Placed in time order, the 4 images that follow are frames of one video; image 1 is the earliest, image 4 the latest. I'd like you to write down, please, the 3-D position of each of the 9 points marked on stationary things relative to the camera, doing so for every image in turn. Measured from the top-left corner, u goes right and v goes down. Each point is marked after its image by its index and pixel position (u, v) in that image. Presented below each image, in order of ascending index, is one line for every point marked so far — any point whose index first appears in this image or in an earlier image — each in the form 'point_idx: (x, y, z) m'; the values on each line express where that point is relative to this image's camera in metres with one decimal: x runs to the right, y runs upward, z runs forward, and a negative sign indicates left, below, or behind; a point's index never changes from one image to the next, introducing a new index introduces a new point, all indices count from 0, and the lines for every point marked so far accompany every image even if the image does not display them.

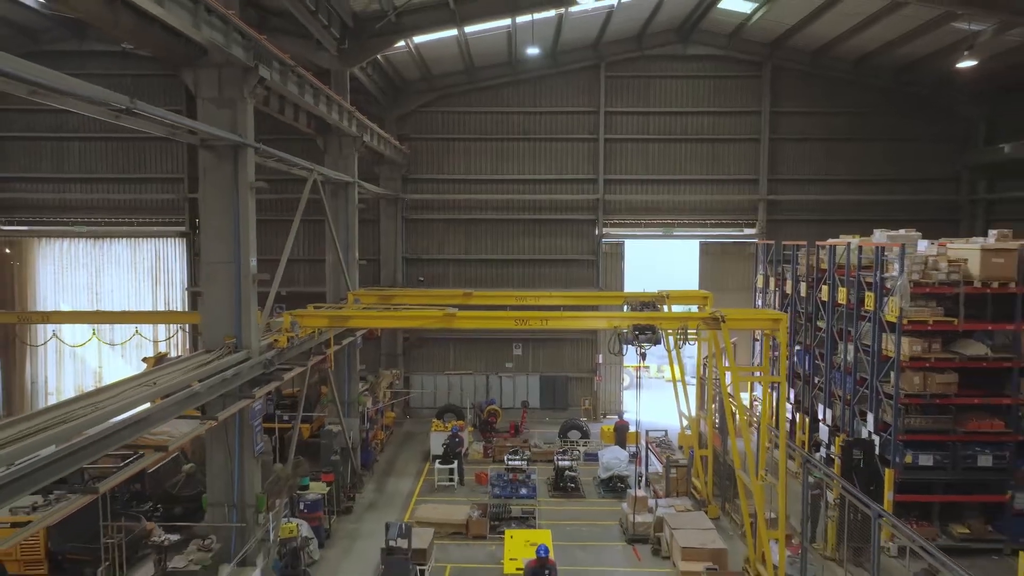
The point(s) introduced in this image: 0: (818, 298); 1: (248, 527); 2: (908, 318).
0: (+5.2, -0.2, +12.8) m
1: (-2.9, -2.6, +8.3) m
2: (+5.3, -0.4, +9.9) m
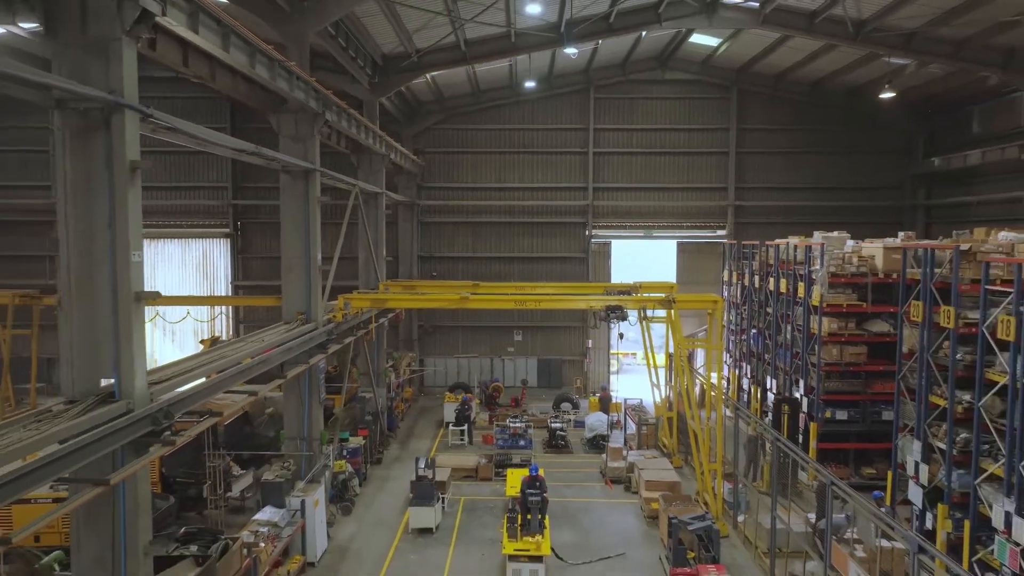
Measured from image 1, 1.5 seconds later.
0: (+5.3, 0.0, +15.5) m
1: (-2.9, -2.4, +11.0) m
2: (+5.3, -0.2, +12.6) m
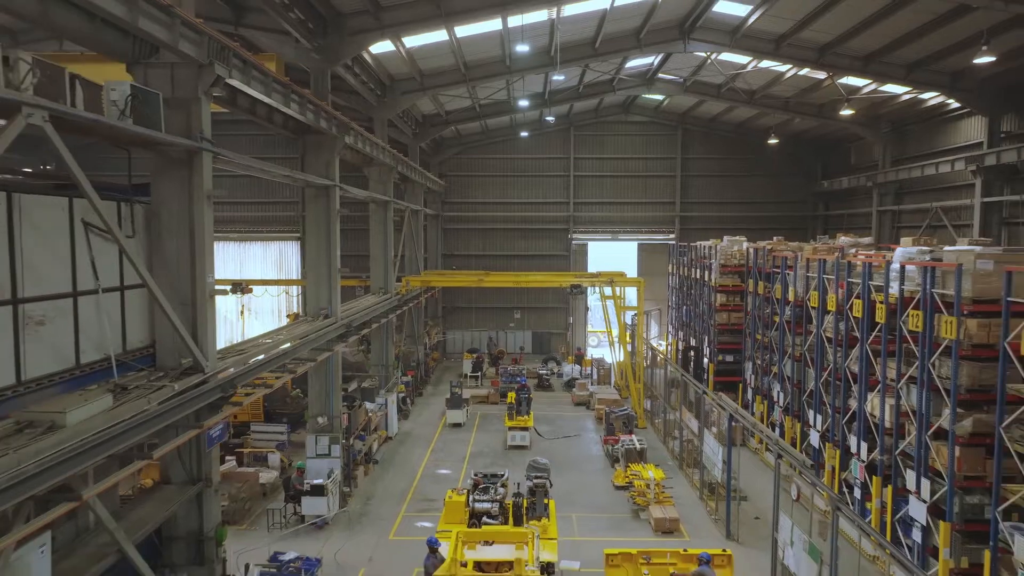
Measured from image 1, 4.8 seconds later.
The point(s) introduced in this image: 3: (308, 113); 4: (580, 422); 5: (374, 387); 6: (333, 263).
0: (+5.3, +0.4, +22.1) m
1: (-2.9, -2.0, +17.7) m
2: (+5.3, +0.1, +19.3) m
3: (-2.9, +2.5, +10.9) m
4: (+1.7, -3.3, +18.5) m
5: (-3.1, -2.3, +17.1) m
6: (-2.9, +0.4, +12.4) m
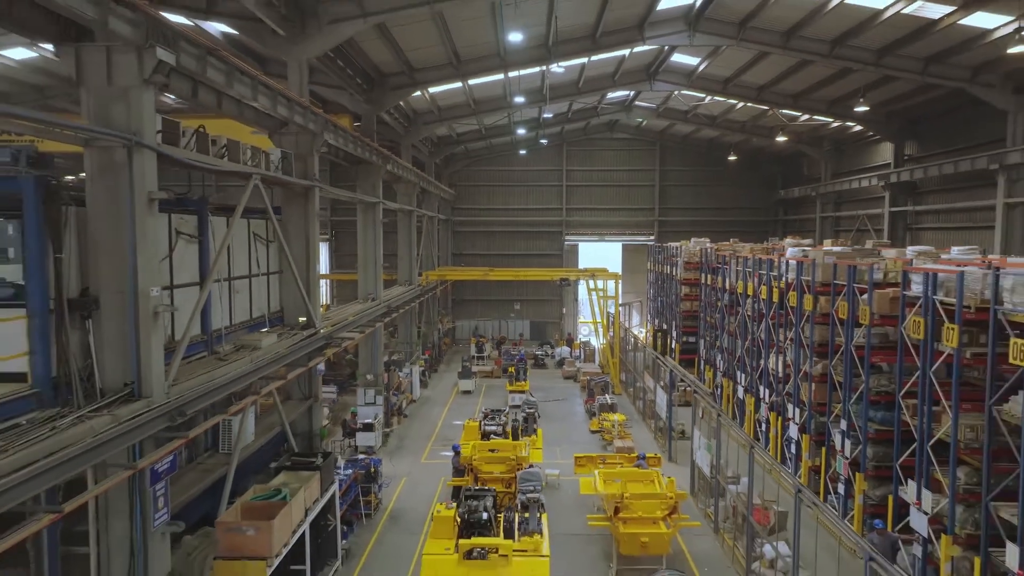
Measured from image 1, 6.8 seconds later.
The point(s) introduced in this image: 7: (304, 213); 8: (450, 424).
0: (+5.3, +0.6, +26.2) m
1: (-2.9, -1.8, +21.8) m
2: (+5.3, +0.3, +23.4) m
3: (-3.0, +2.7, +15.0) m
4: (+1.7, -3.1, +22.5) m
5: (-3.1, -2.1, +21.2) m
6: (-2.9, +0.6, +16.4) m
7: (-3.0, +1.1, +11.1) m
8: (-1.5, -3.4, +18.6) m
